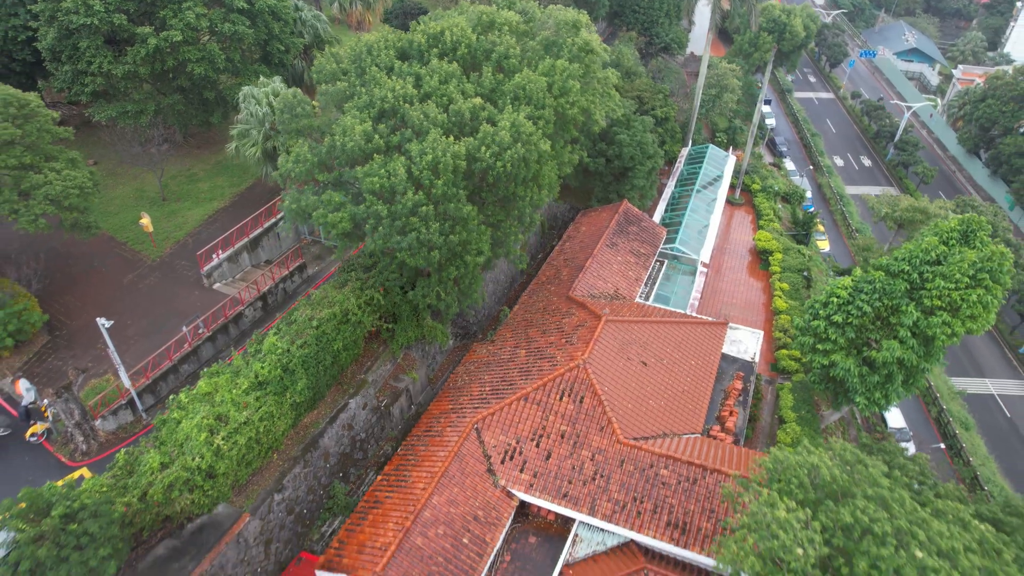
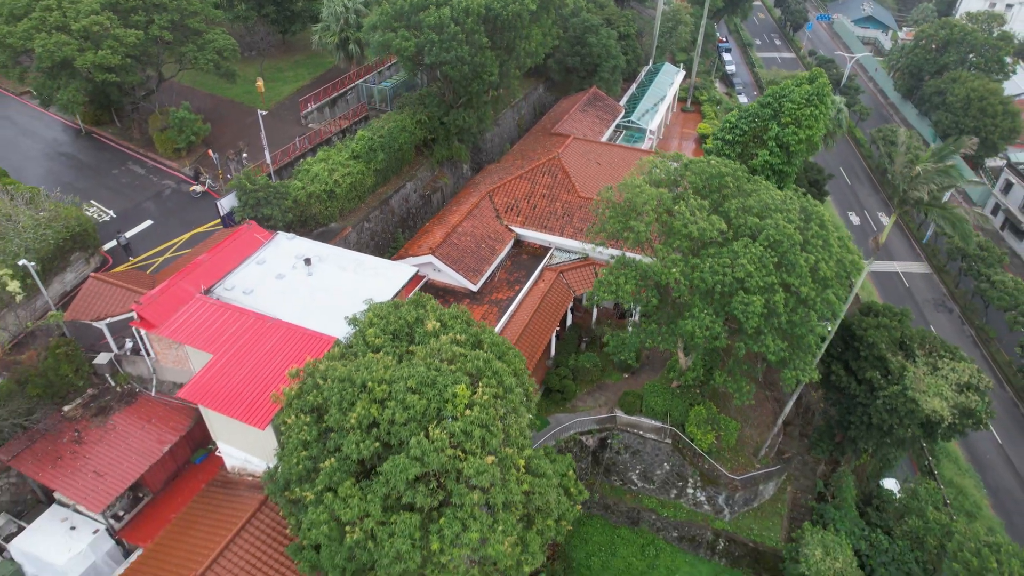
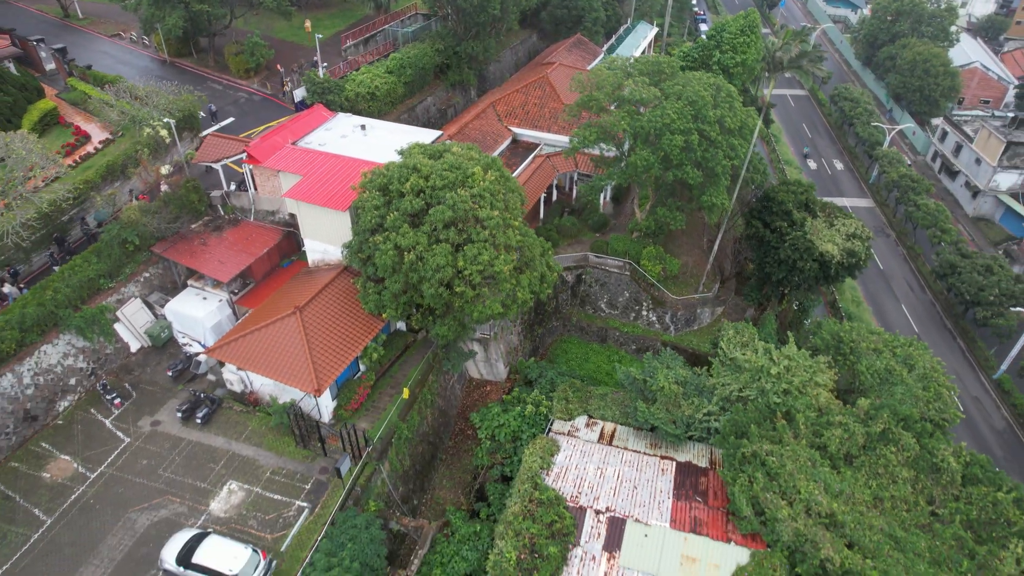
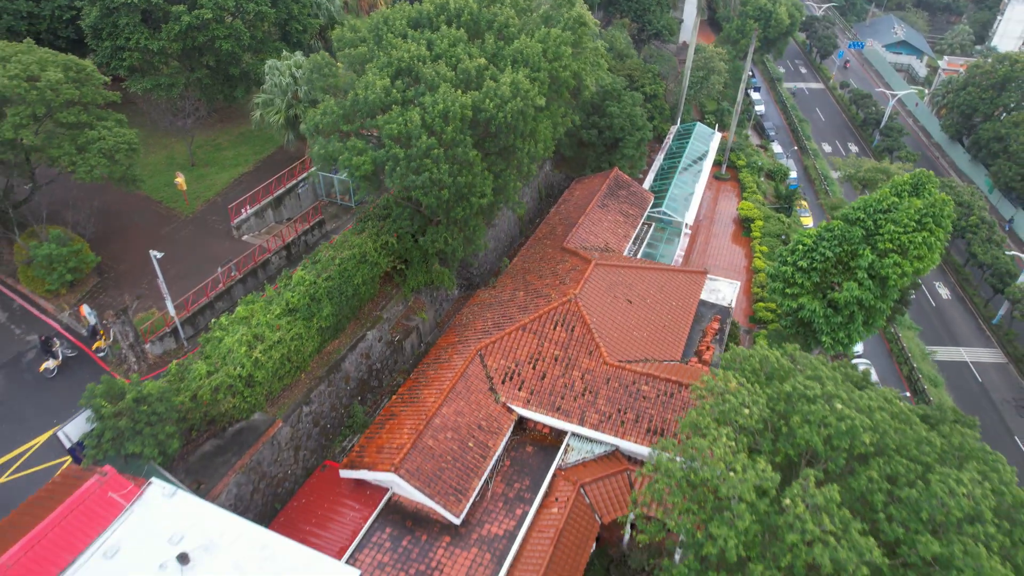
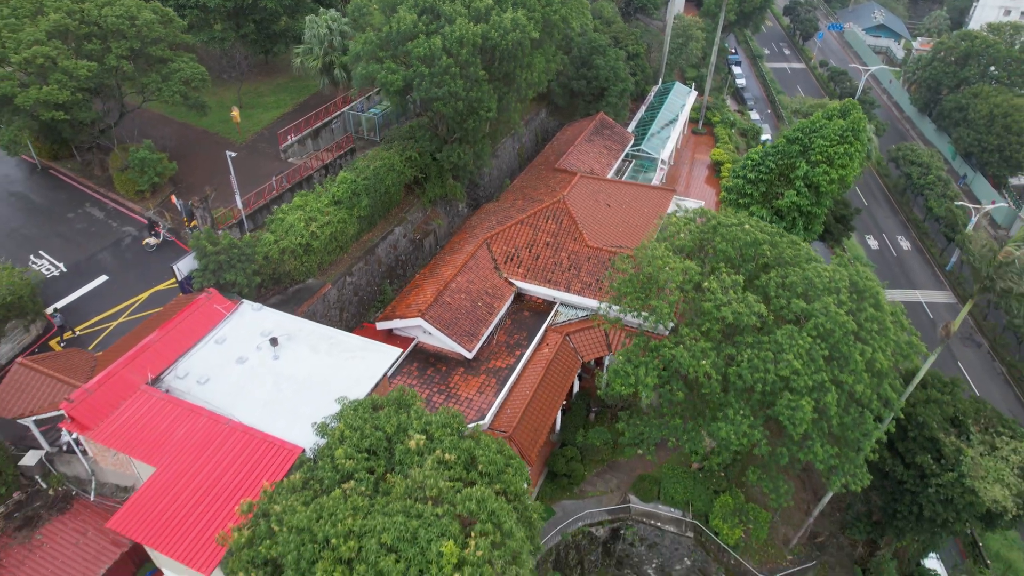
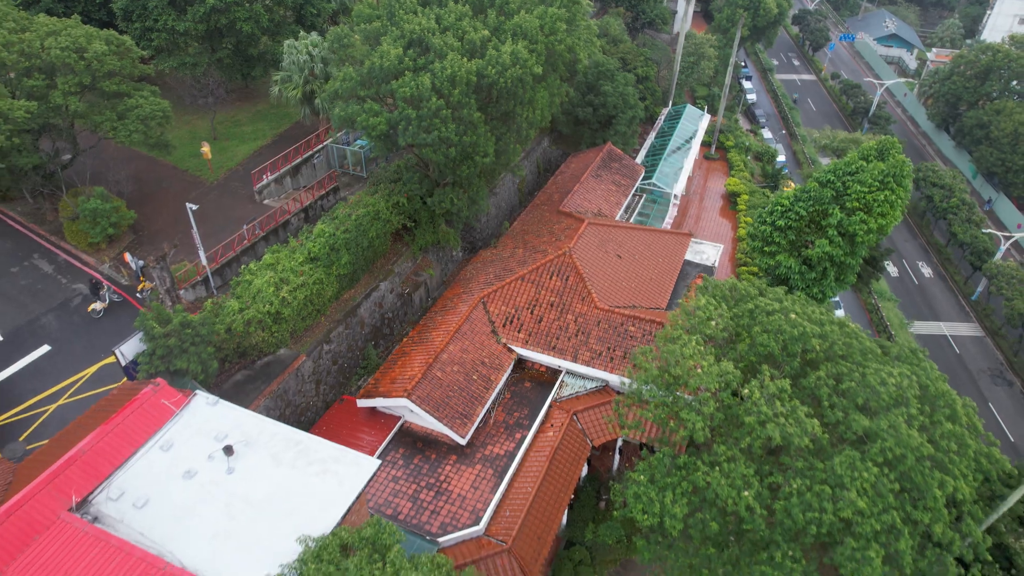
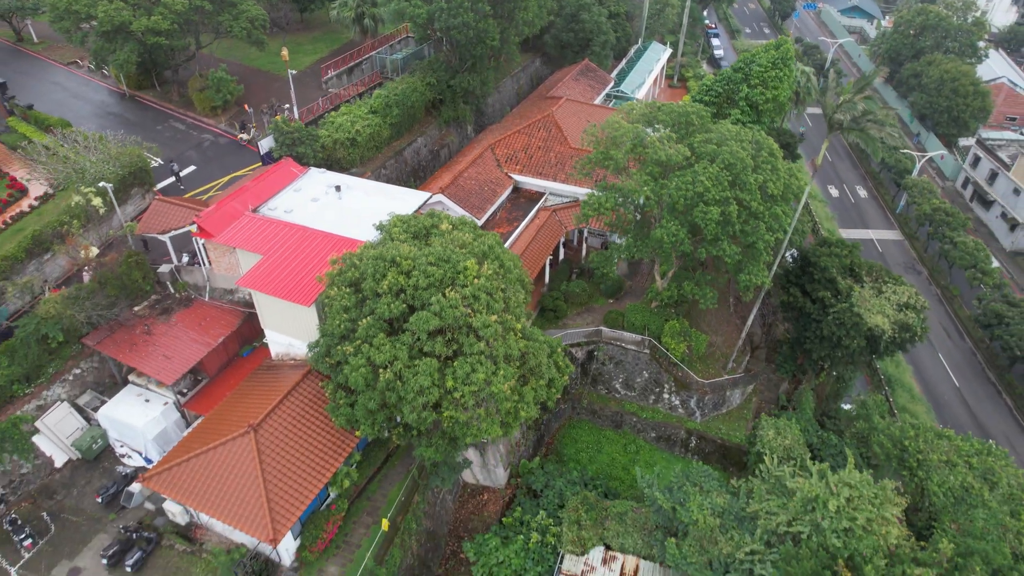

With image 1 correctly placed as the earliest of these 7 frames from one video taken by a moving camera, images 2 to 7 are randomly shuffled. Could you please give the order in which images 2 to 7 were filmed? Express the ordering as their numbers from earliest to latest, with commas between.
4, 6, 5, 2, 7, 3
